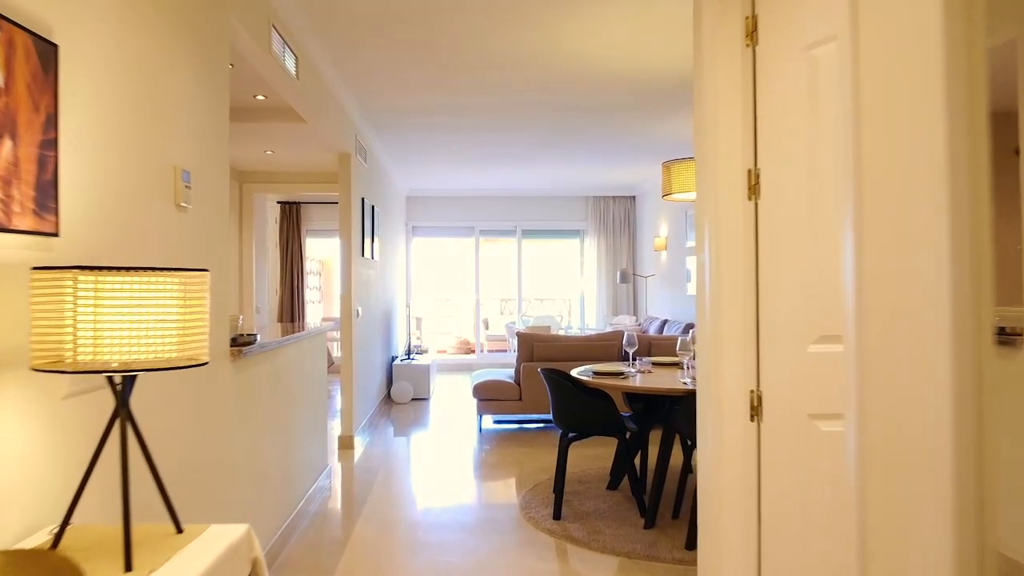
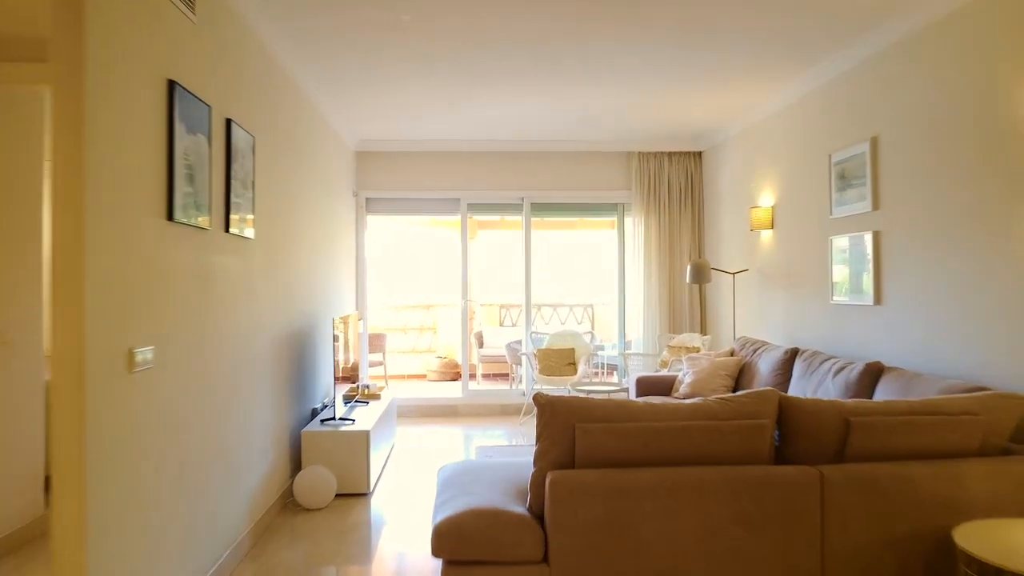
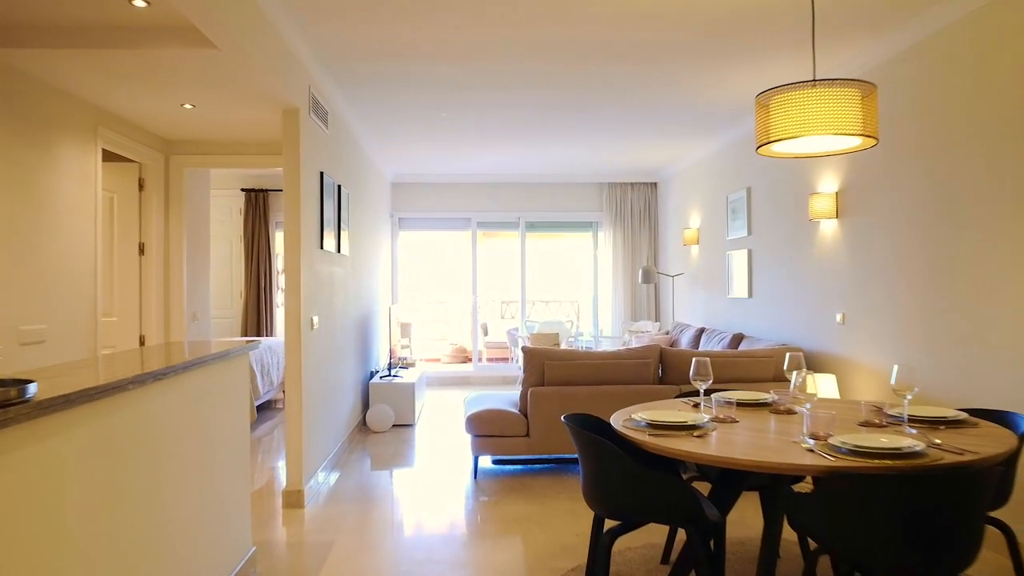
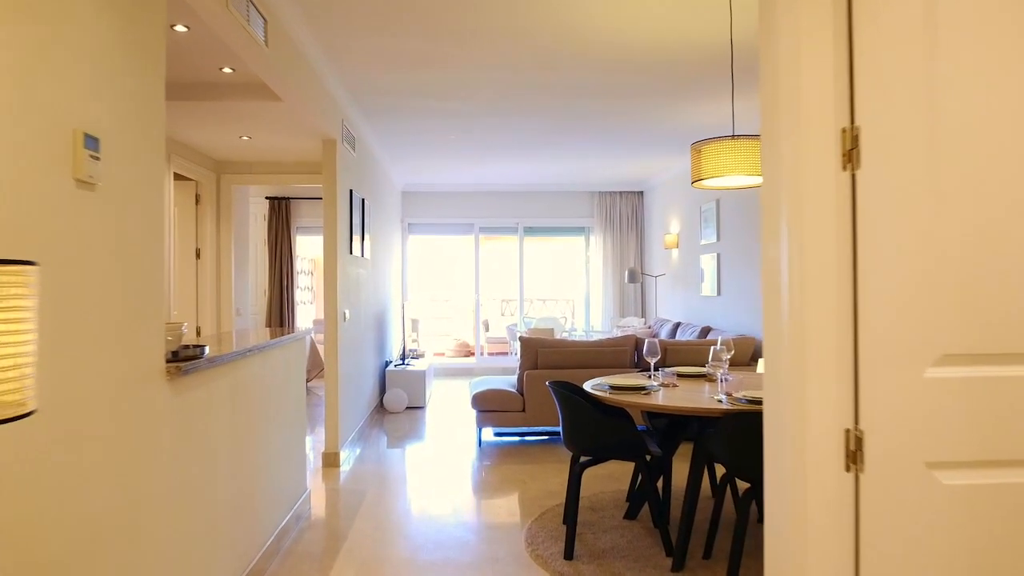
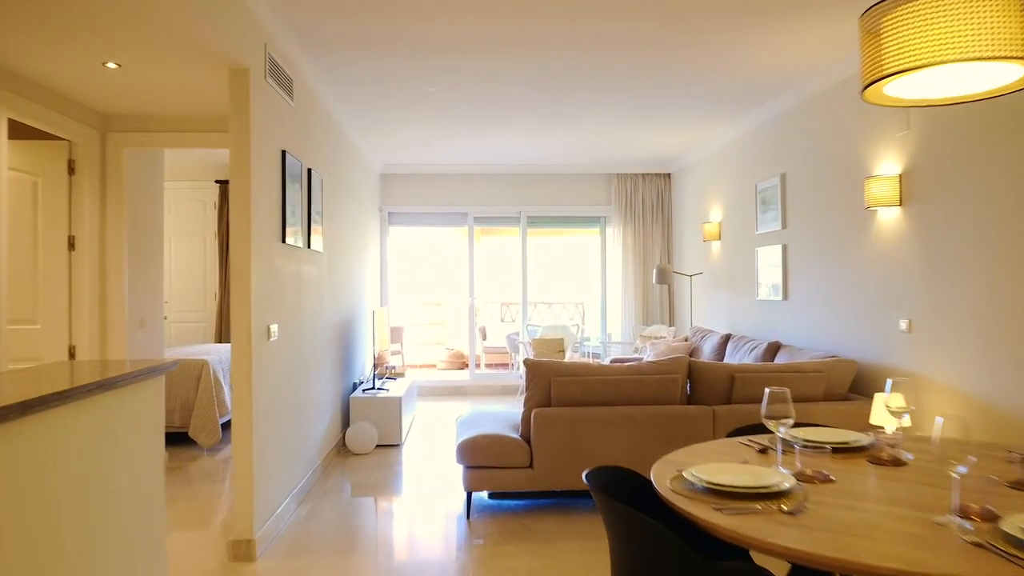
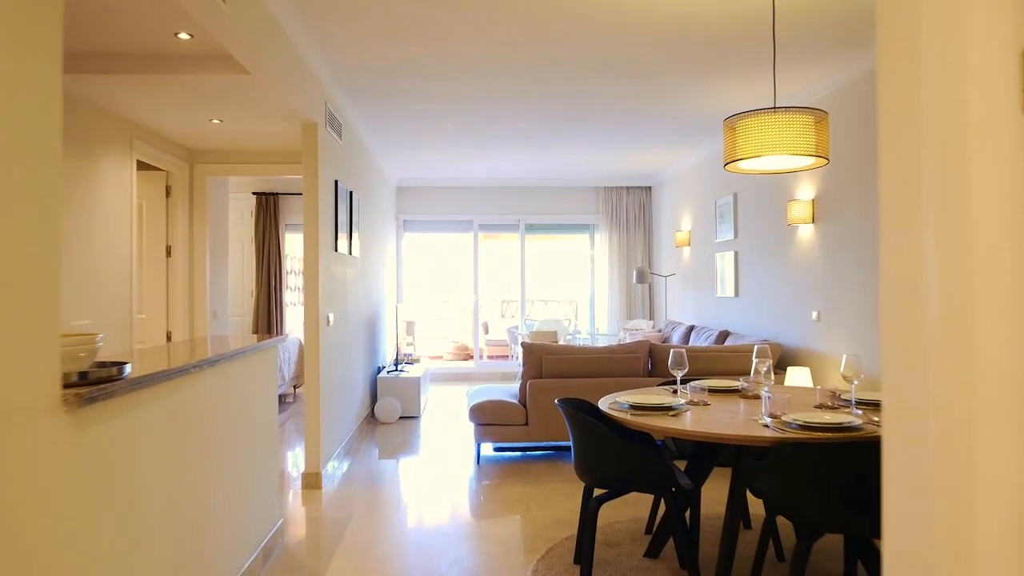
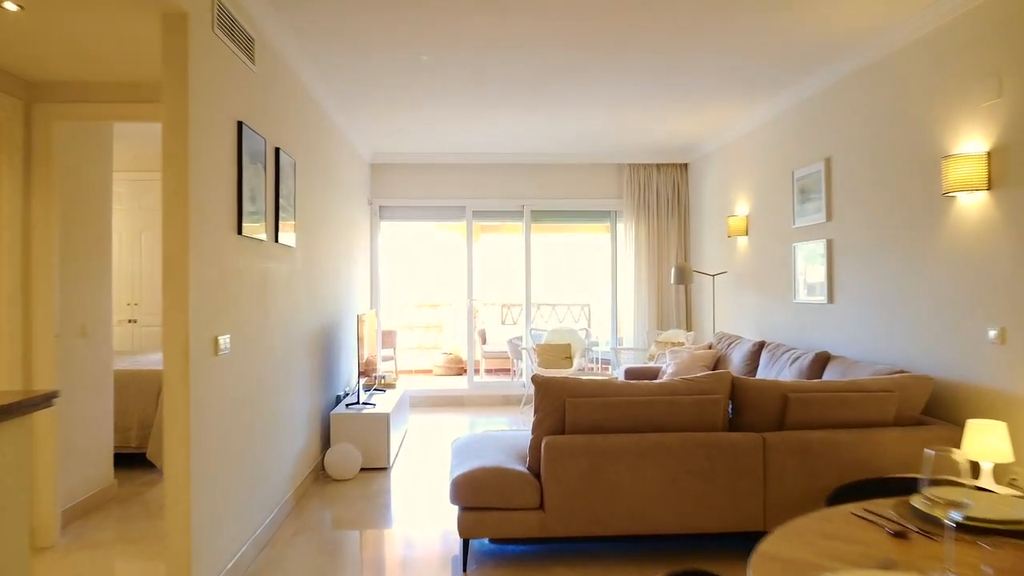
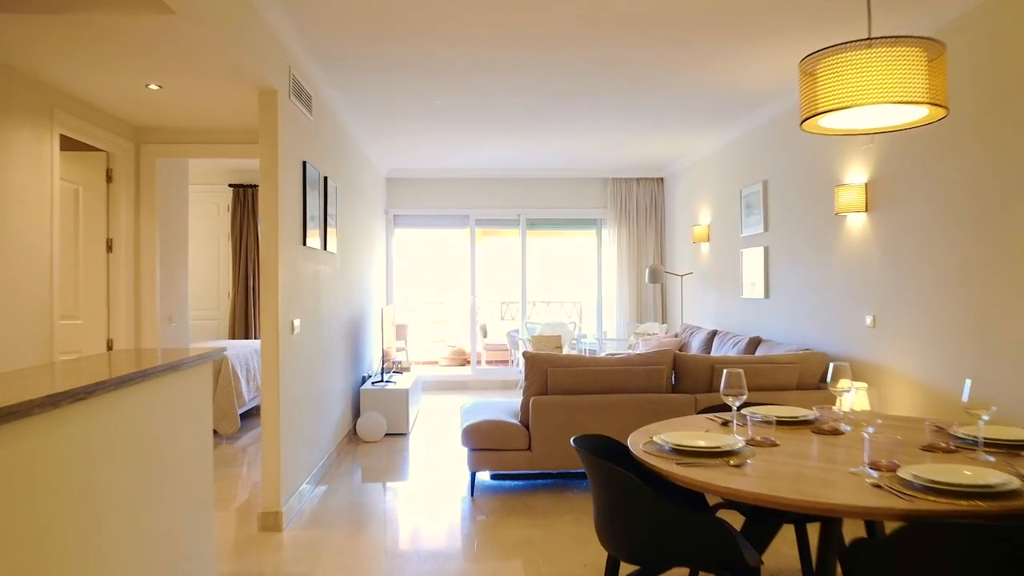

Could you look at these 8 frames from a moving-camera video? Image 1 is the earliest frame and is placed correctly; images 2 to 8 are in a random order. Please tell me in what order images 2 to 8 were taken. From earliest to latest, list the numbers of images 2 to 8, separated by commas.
4, 6, 3, 8, 5, 7, 2
